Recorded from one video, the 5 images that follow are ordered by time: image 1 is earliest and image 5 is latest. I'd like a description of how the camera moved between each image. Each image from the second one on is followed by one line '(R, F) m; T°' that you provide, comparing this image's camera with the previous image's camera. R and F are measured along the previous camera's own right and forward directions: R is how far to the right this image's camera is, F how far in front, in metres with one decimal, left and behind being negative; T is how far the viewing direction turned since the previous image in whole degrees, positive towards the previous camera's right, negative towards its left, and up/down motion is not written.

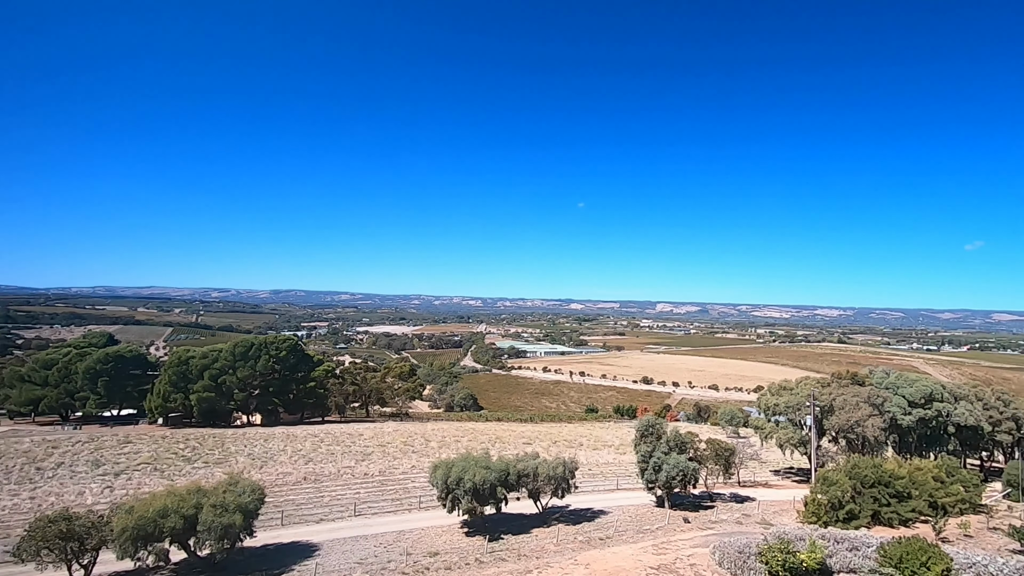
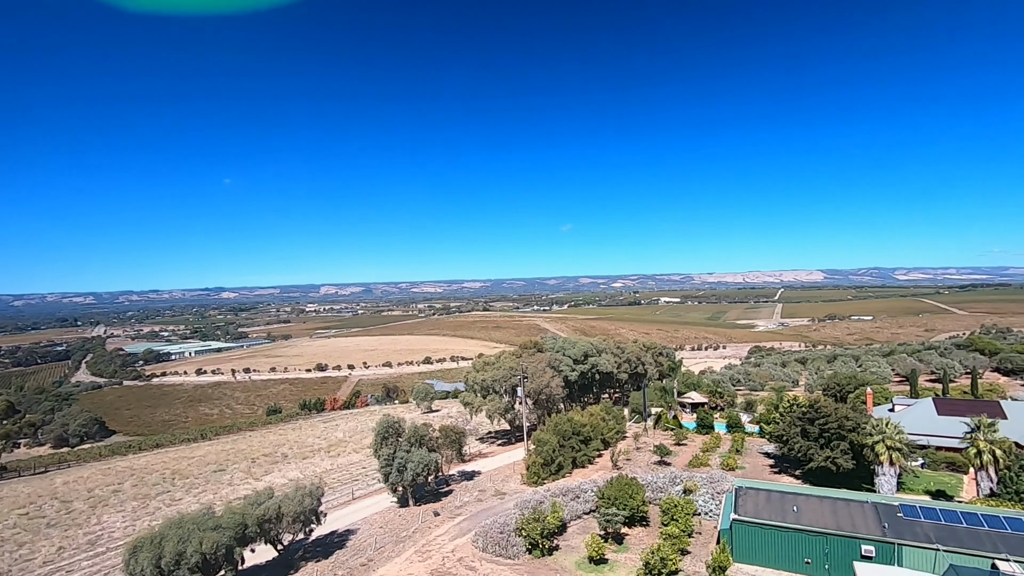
(-2.7, +2.9) m; +35°
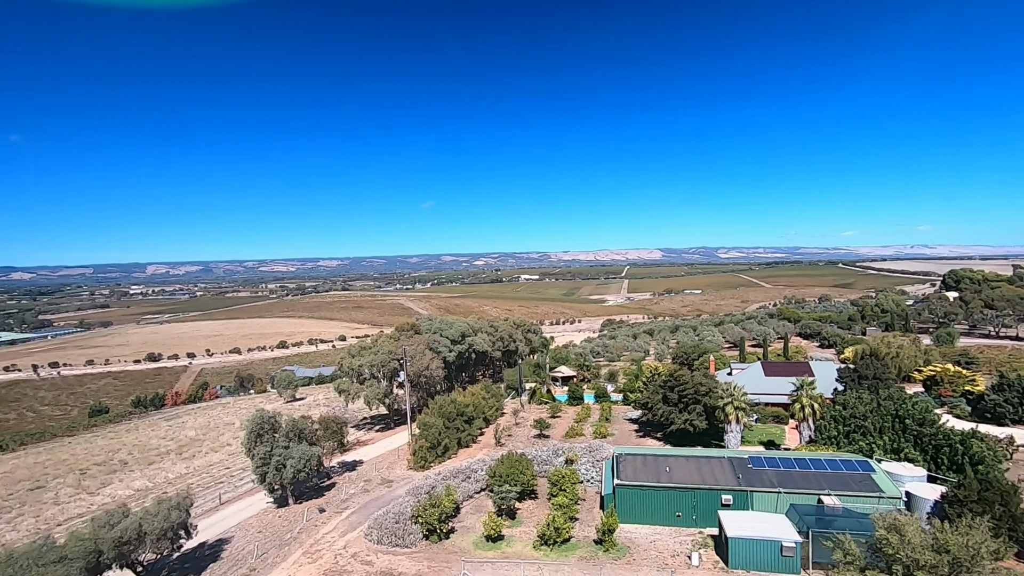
(-1.3, +0.4) m; +15°
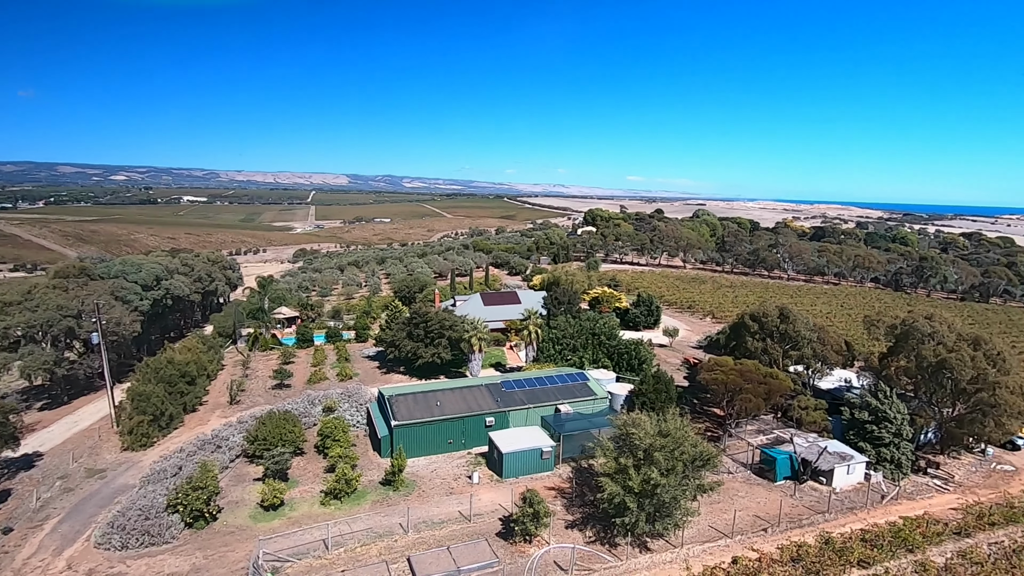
(-3.6, +1.1) m; +32°
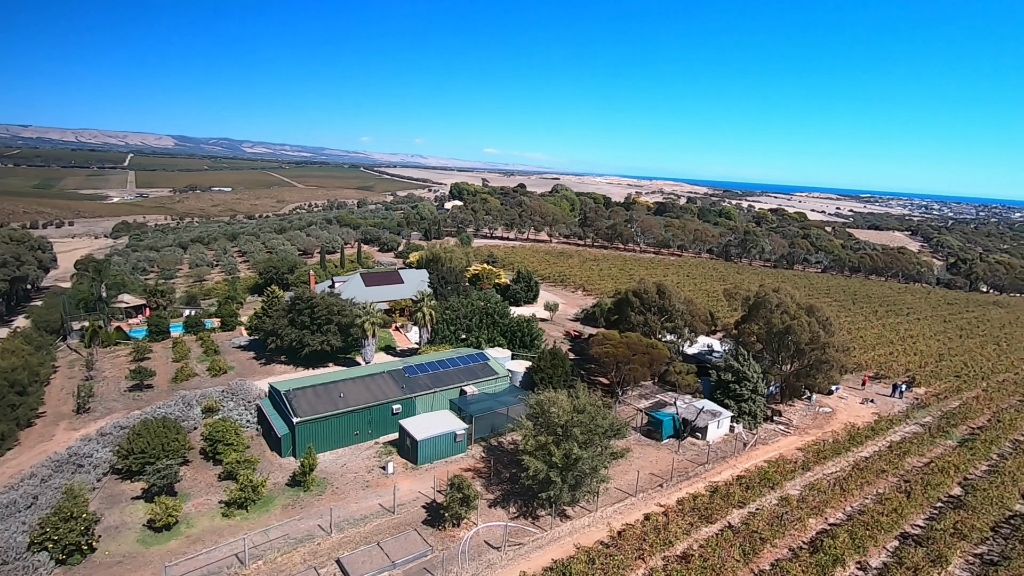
(-2.1, +0.2) m; +15°
